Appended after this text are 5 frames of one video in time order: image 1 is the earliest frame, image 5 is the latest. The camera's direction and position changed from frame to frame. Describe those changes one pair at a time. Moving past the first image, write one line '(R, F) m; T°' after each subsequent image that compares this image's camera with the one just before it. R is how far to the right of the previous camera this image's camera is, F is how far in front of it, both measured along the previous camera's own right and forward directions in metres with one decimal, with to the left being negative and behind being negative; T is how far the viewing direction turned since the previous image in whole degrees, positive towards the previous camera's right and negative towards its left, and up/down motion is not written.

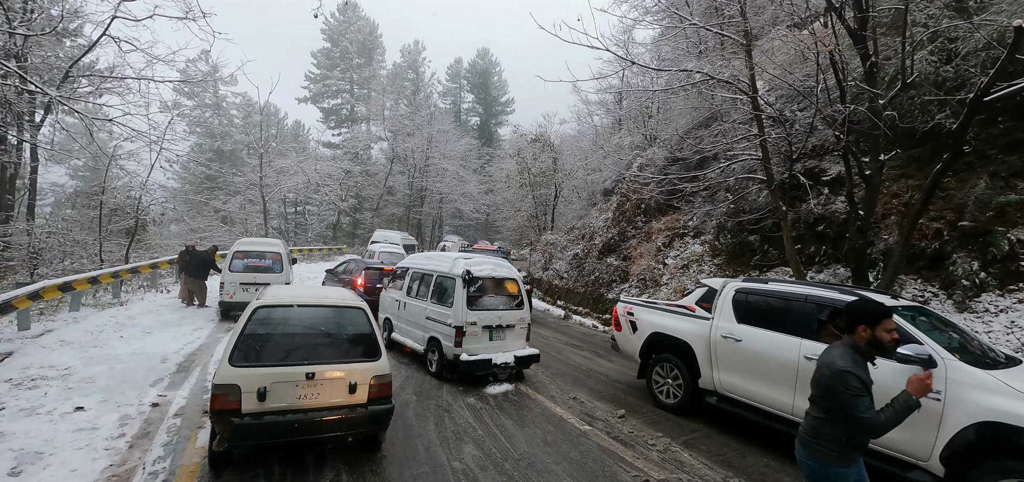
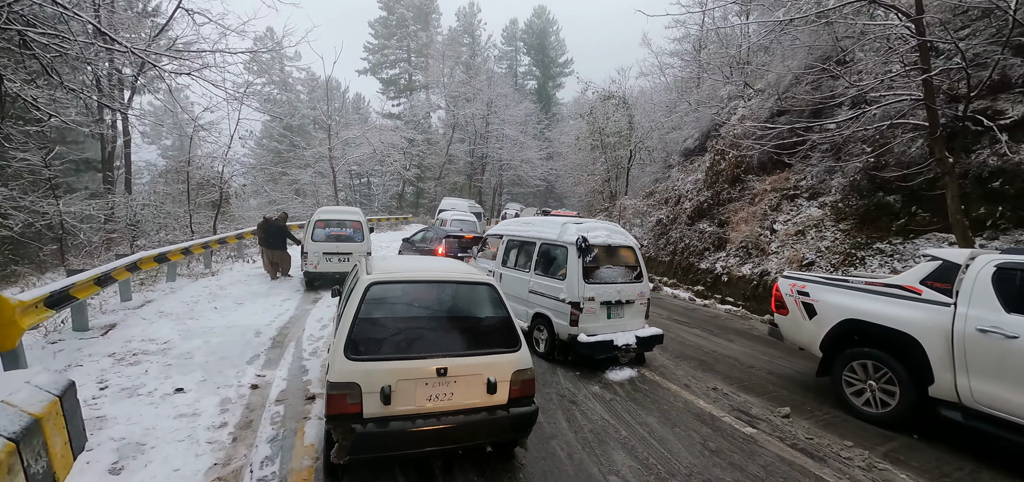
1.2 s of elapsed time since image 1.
(-0.8, +0.9) m; -7°
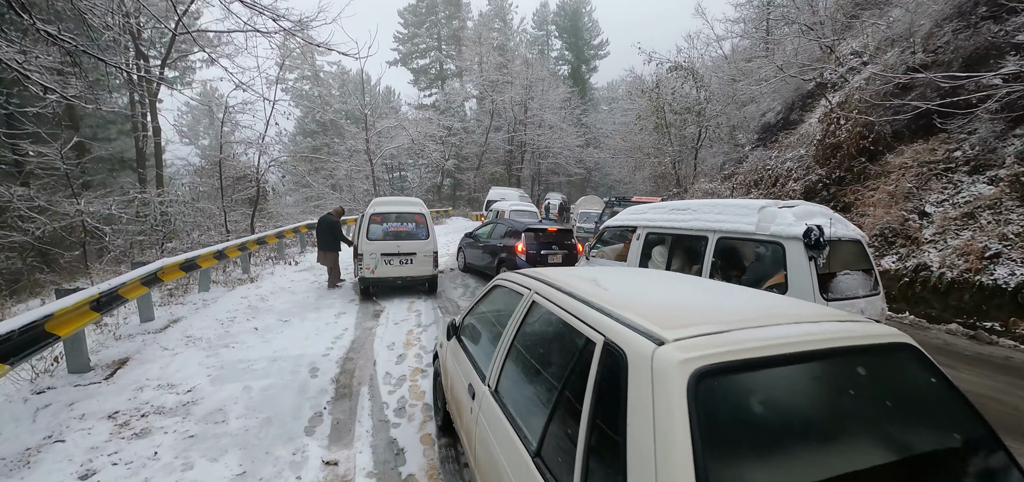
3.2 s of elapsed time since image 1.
(-1.2, +1.6) m; -4°
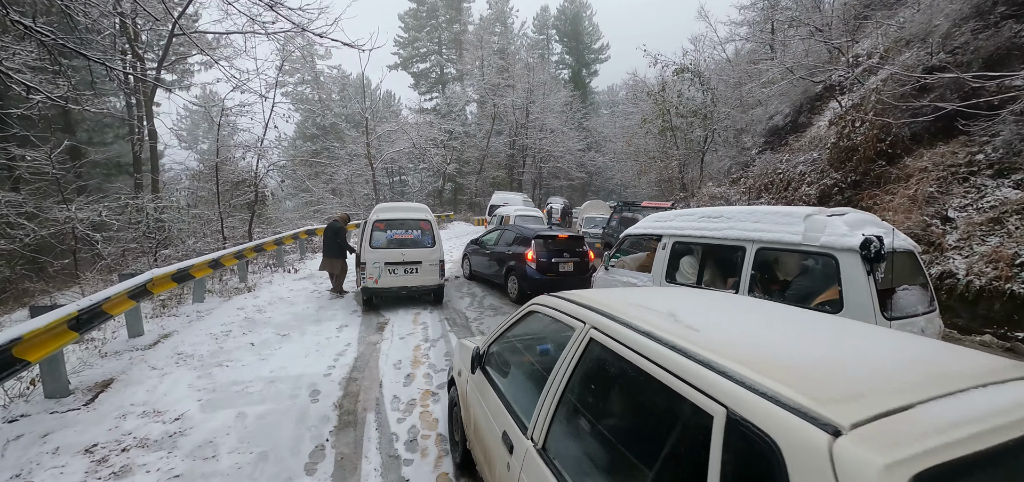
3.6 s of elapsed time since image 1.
(-0.2, +0.3) m; 0°
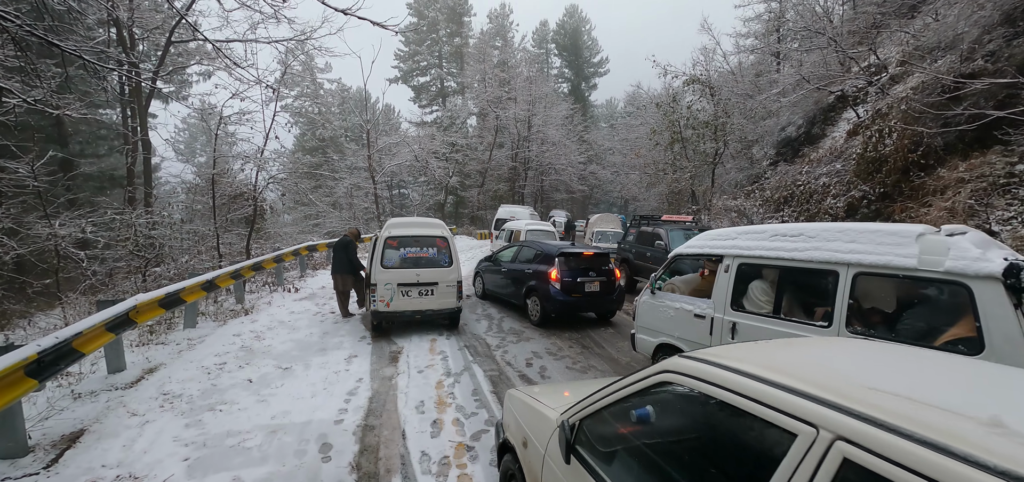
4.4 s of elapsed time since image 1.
(-0.4, +0.5) m; 0°
